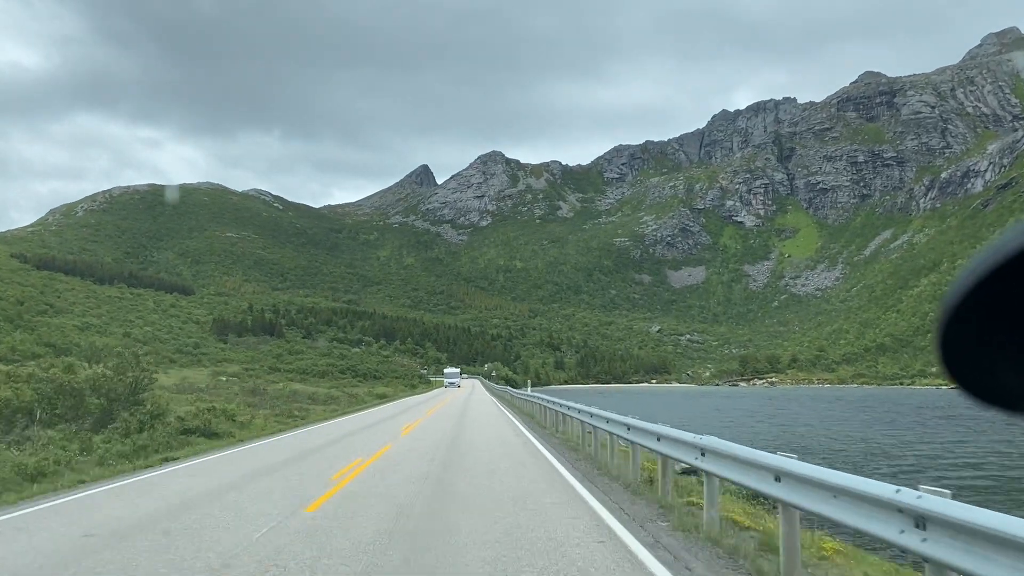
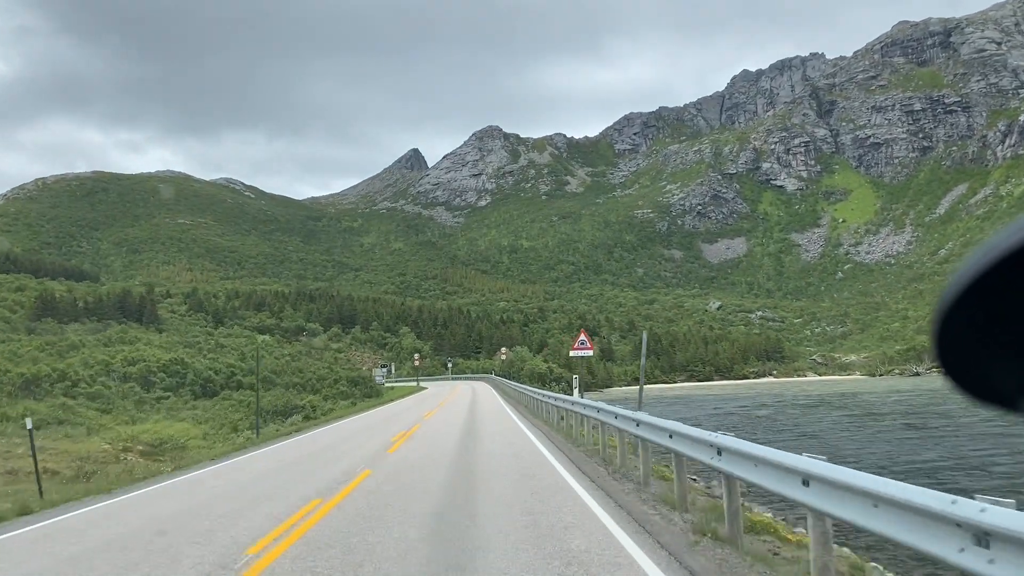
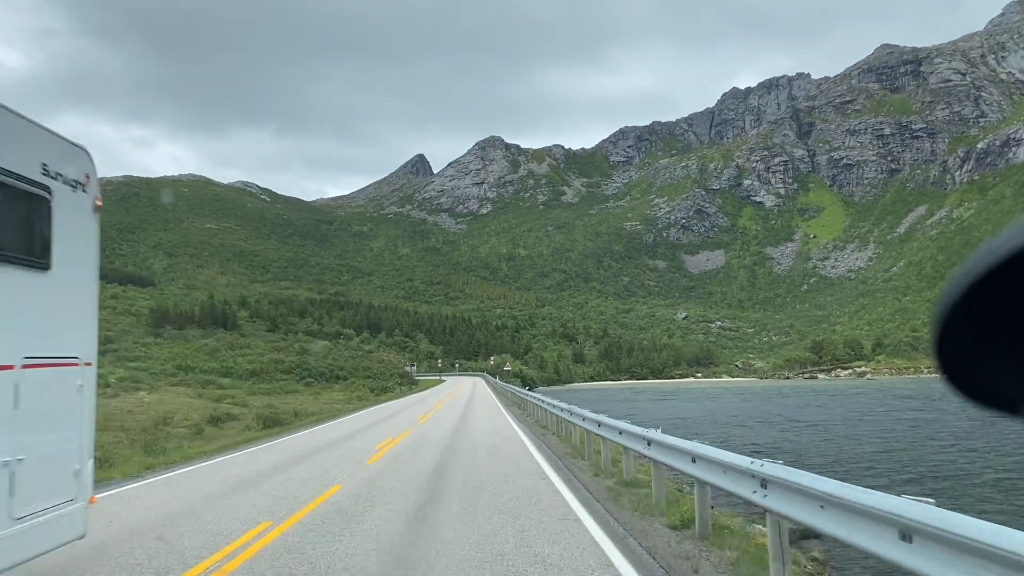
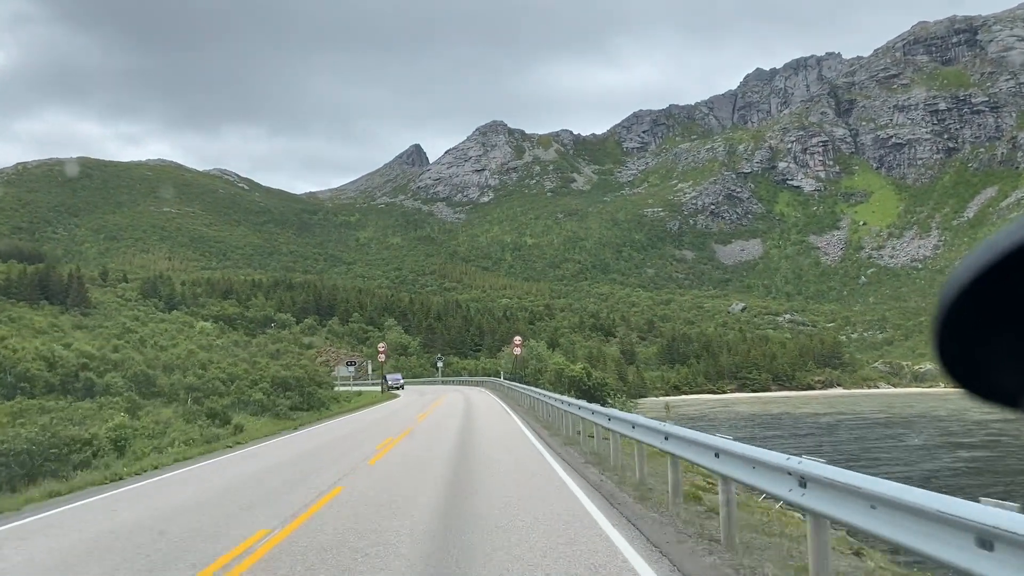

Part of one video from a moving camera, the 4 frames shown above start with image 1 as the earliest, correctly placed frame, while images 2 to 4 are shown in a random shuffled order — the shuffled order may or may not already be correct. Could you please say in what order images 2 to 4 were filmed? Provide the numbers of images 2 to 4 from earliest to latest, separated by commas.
3, 2, 4
